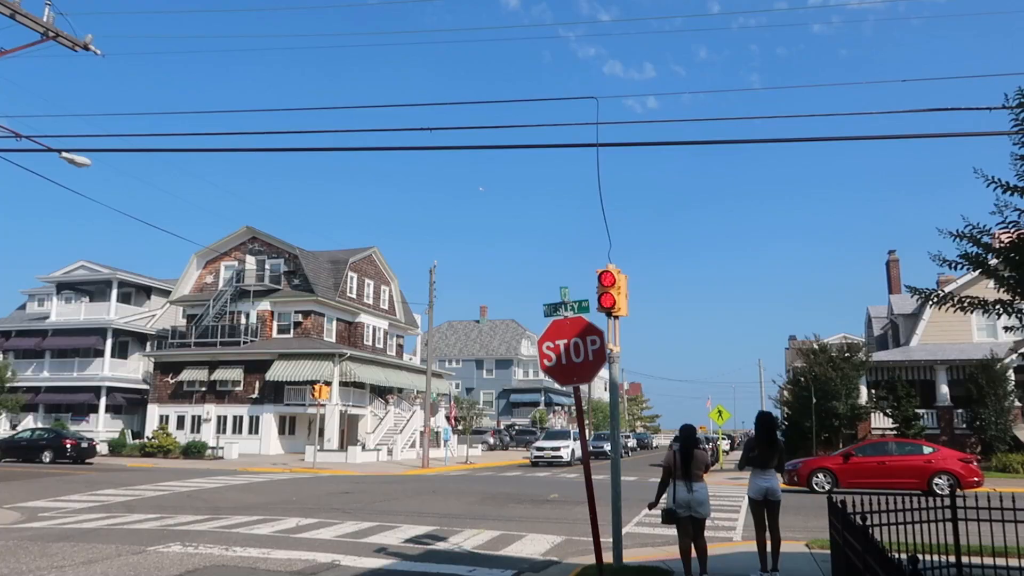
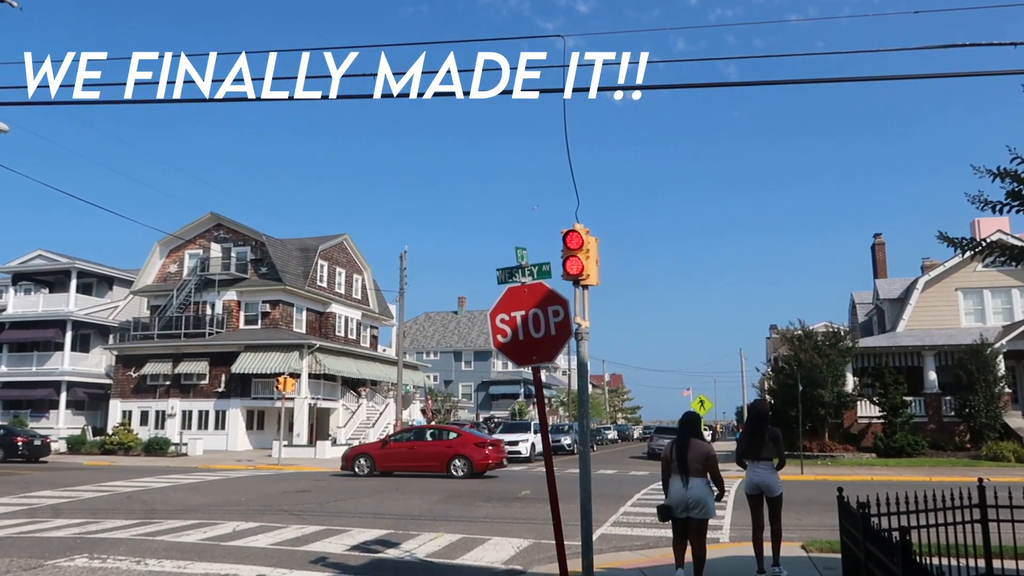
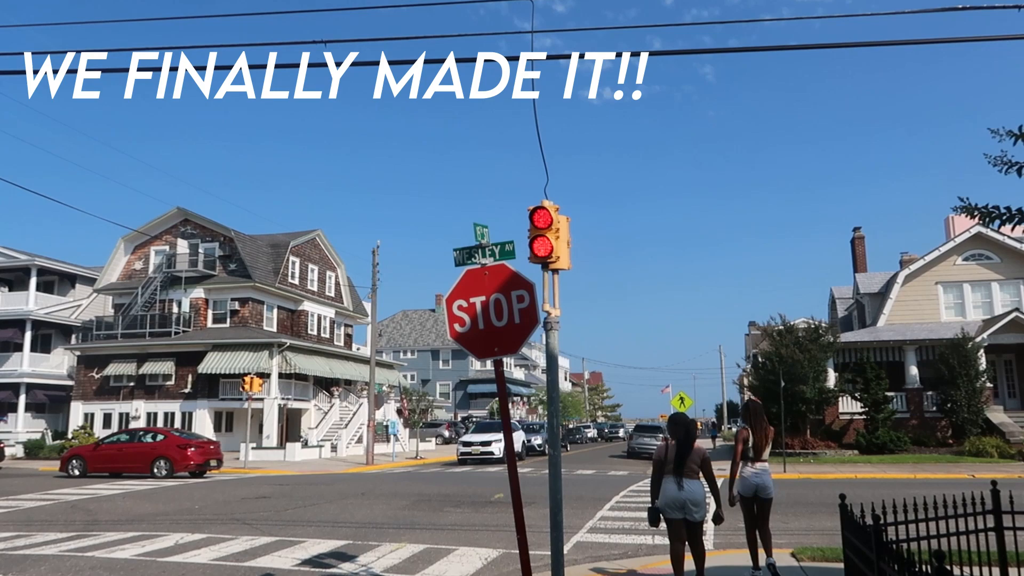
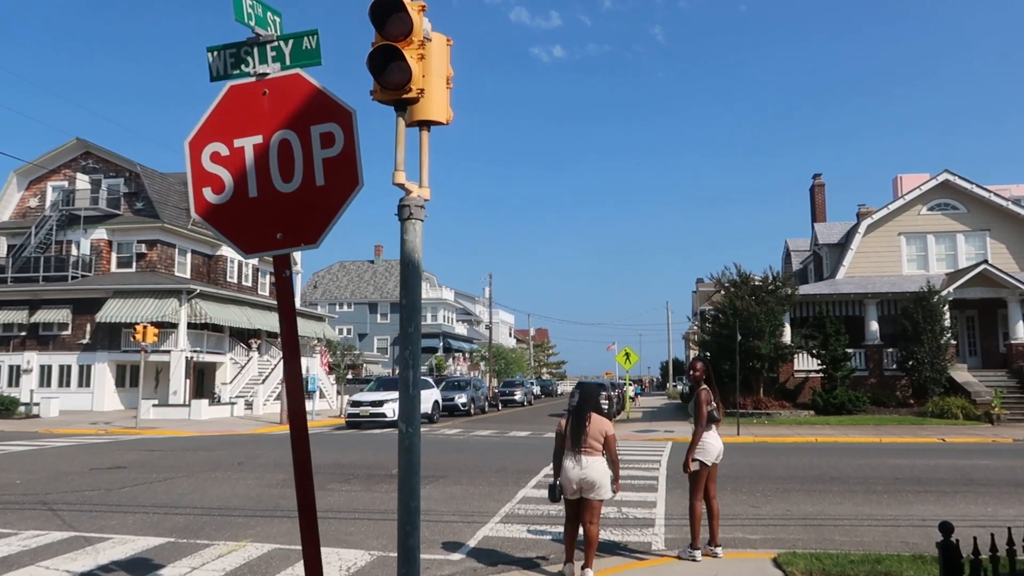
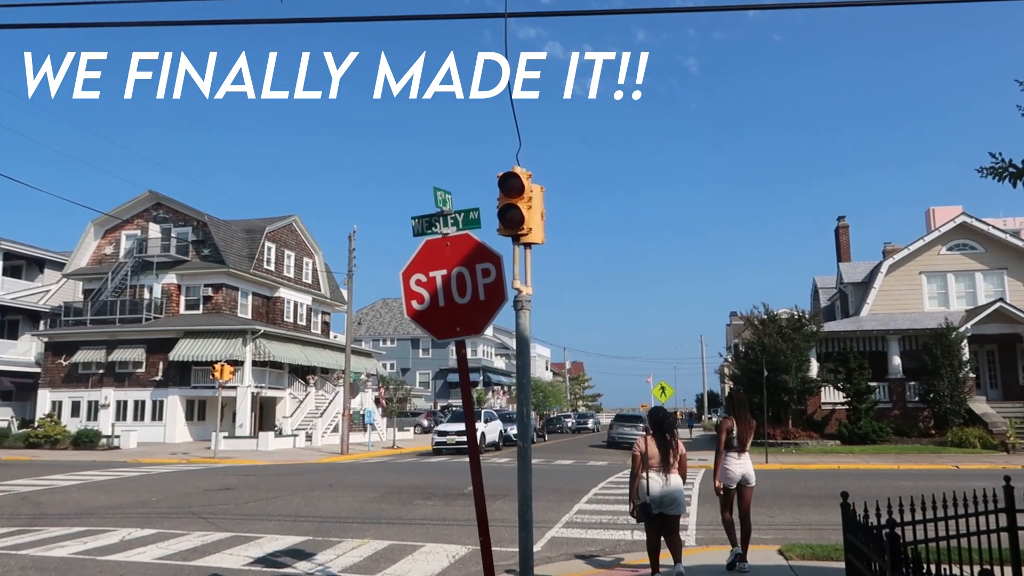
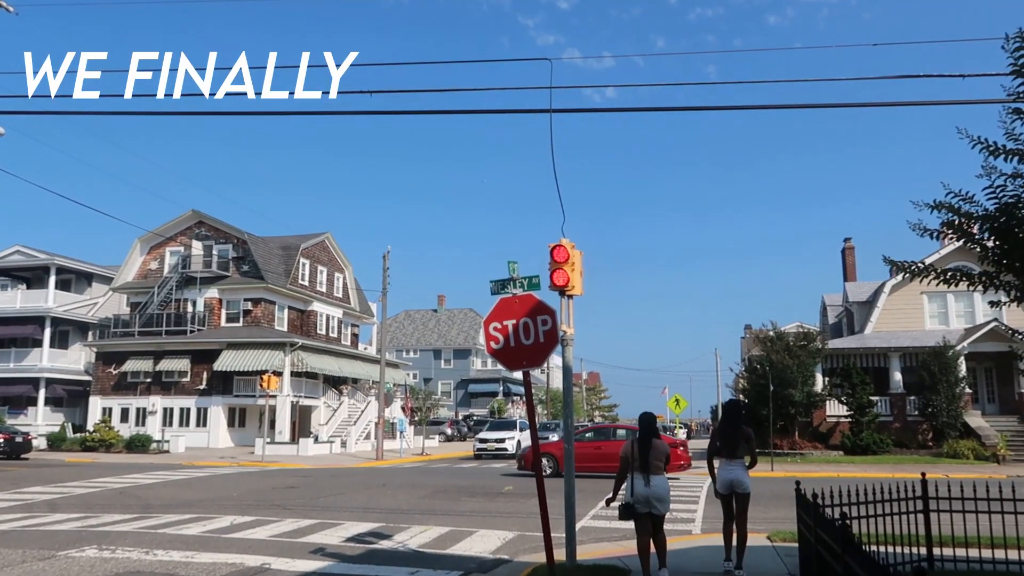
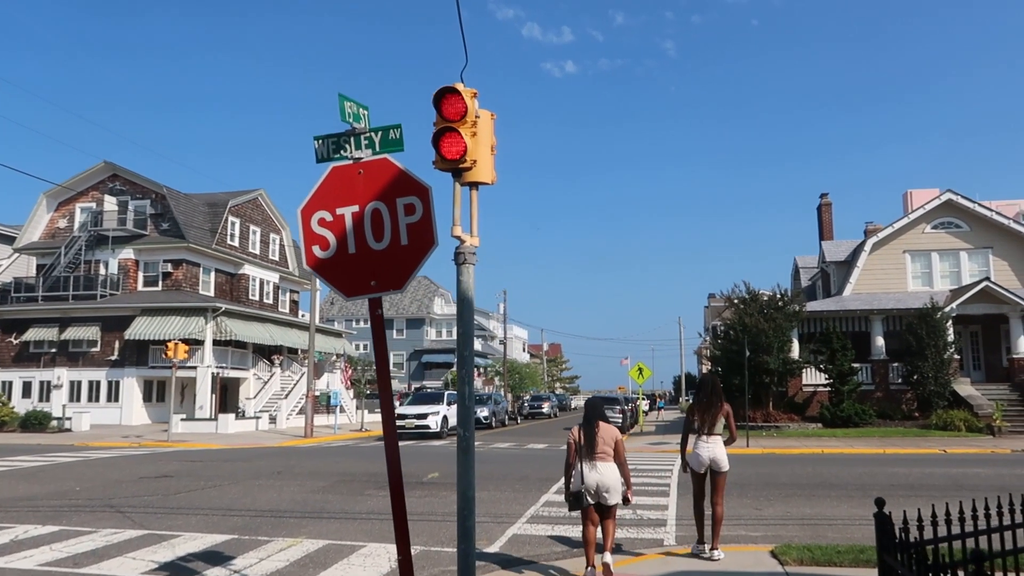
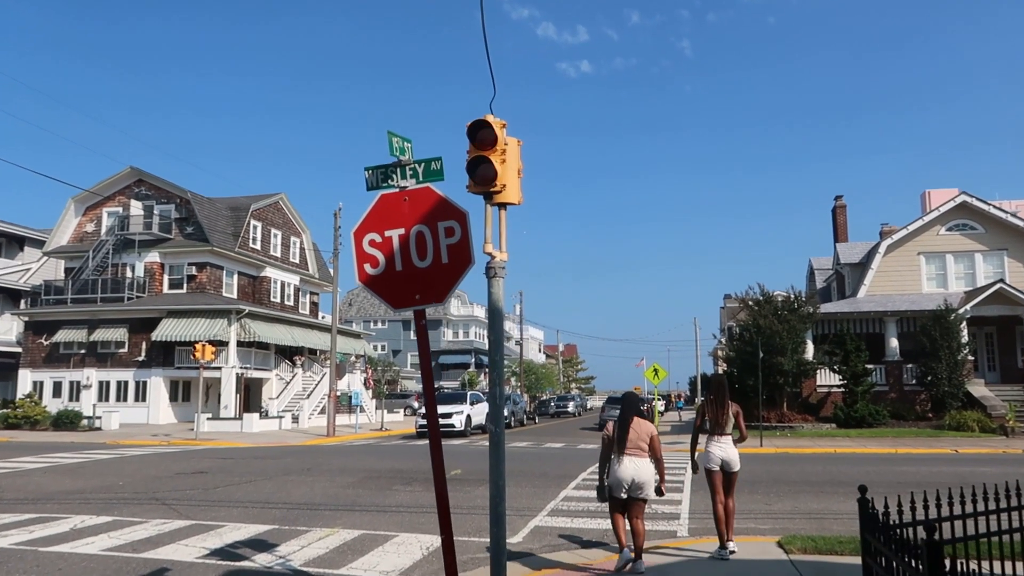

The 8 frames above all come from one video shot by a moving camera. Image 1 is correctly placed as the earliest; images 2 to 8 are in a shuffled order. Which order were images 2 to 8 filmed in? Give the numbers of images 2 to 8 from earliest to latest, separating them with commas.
6, 2, 3, 5, 8, 7, 4
